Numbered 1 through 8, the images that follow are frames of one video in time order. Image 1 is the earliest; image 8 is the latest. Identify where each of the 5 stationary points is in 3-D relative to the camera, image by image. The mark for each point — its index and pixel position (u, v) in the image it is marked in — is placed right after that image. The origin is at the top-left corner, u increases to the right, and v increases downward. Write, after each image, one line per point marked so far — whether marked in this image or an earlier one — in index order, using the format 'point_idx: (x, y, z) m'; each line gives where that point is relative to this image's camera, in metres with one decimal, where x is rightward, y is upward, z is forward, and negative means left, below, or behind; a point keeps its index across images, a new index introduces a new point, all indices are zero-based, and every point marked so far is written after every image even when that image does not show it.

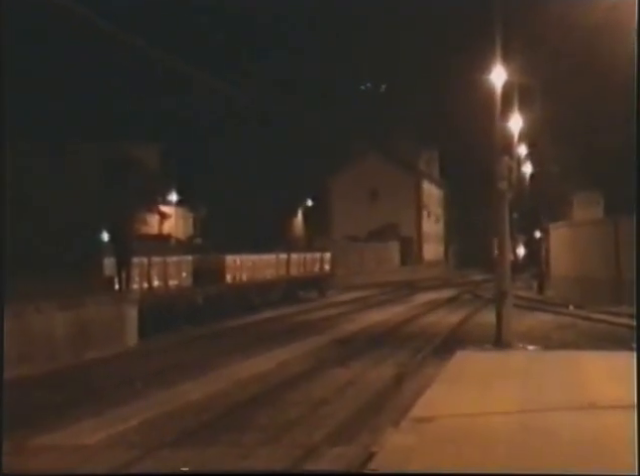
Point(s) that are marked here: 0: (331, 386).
0: (+0.2, -3.0, +17.8) m
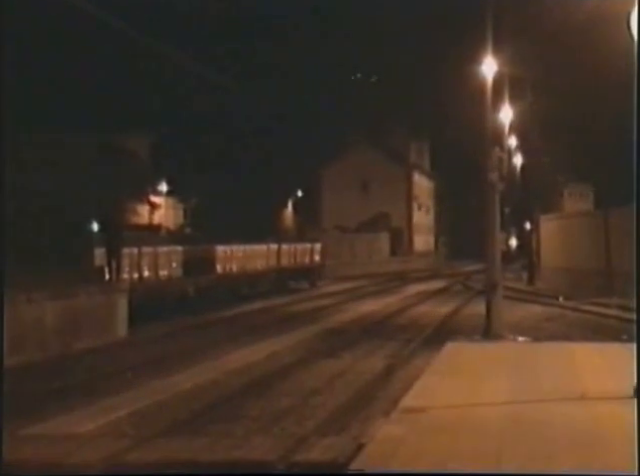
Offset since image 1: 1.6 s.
0: (0.0, -2.8, +17.8) m
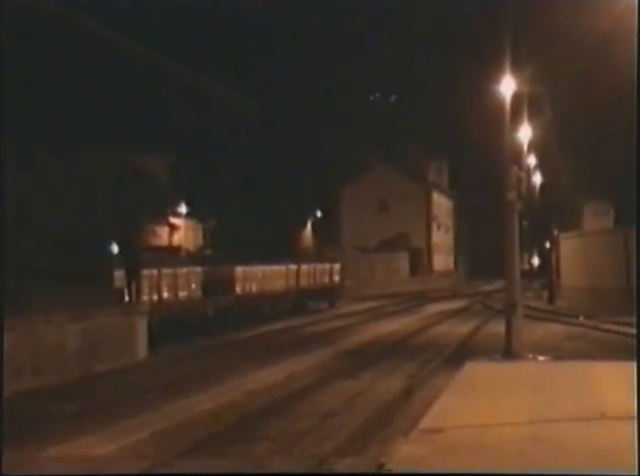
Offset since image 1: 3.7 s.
0: (+0.4, -3.2, +17.8) m
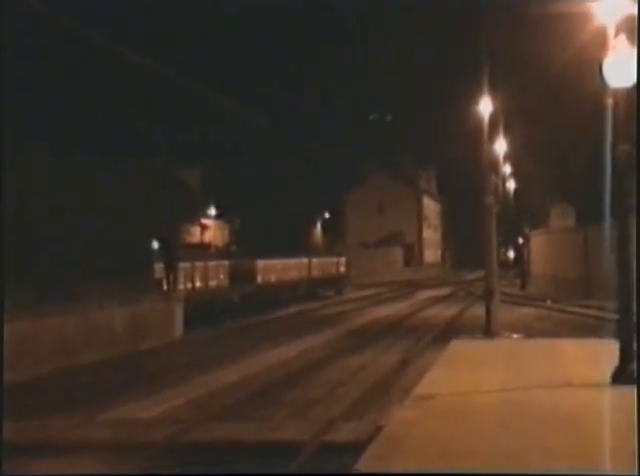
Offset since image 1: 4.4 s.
0: (+0.6, -3.2, +20.6) m
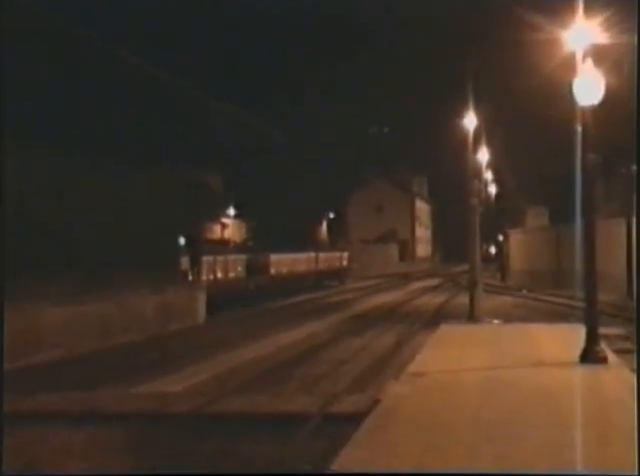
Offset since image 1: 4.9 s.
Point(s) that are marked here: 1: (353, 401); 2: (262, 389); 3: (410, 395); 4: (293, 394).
0: (+0.7, -3.1, +23.3) m
1: (+0.7, -3.4, +18.5) m
2: (-1.3, -3.4, +19.6) m
3: (+1.9, -3.2, +18.0) m
4: (-0.6, -3.4, +19.2) m
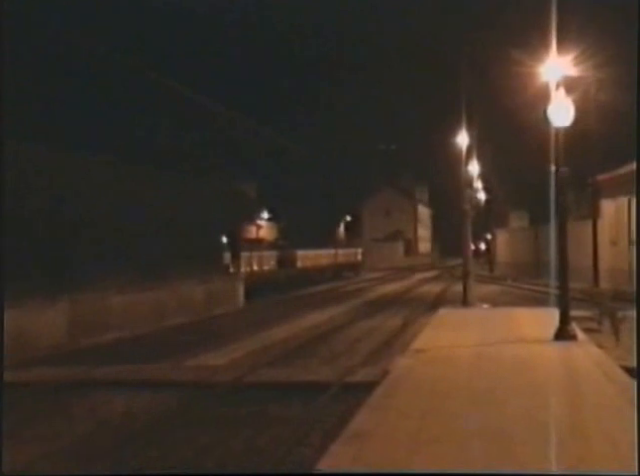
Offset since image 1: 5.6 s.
0: (+1.3, -3.0, +27.6) m
1: (+1.3, -3.4, +22.8) m
2: (-0.8, -3.4, +23.9) m
3: (+2.4, -3.2, +22.3) m
4: (0.0, -3.4, +23.5) m
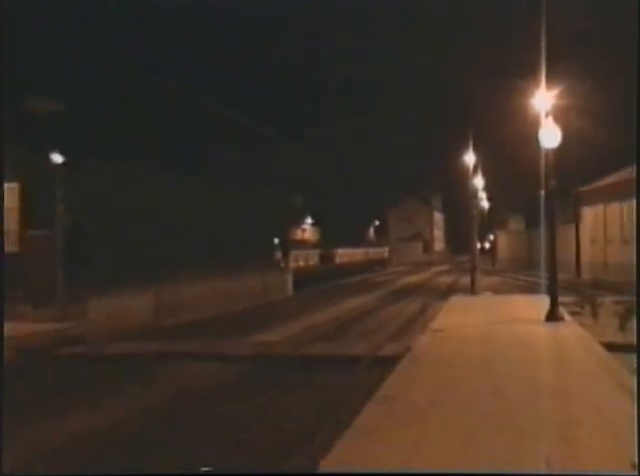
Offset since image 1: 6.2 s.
0: (+2.5, -3.0, +33.3) m
1: (+2.5, -3.4, +28.5) m
2: (+0.5, -3.4, +29.6) m
3: (+3.6, -3.3, +28.0) m
4: (+1.2, -3.5, +29.2) m
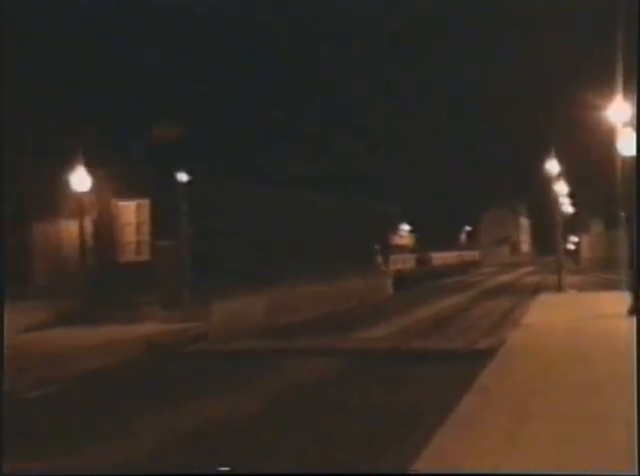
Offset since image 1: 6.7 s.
0: (+6.5, -3.2, +36.2) m
1: (+6.1, -3.6, +31.4) m
2: (+4.2, -3.6, +32.6) m
3: (+7.2, -3.4, +30.8) m
4: (+4.9, -3.6, +32.2) m
